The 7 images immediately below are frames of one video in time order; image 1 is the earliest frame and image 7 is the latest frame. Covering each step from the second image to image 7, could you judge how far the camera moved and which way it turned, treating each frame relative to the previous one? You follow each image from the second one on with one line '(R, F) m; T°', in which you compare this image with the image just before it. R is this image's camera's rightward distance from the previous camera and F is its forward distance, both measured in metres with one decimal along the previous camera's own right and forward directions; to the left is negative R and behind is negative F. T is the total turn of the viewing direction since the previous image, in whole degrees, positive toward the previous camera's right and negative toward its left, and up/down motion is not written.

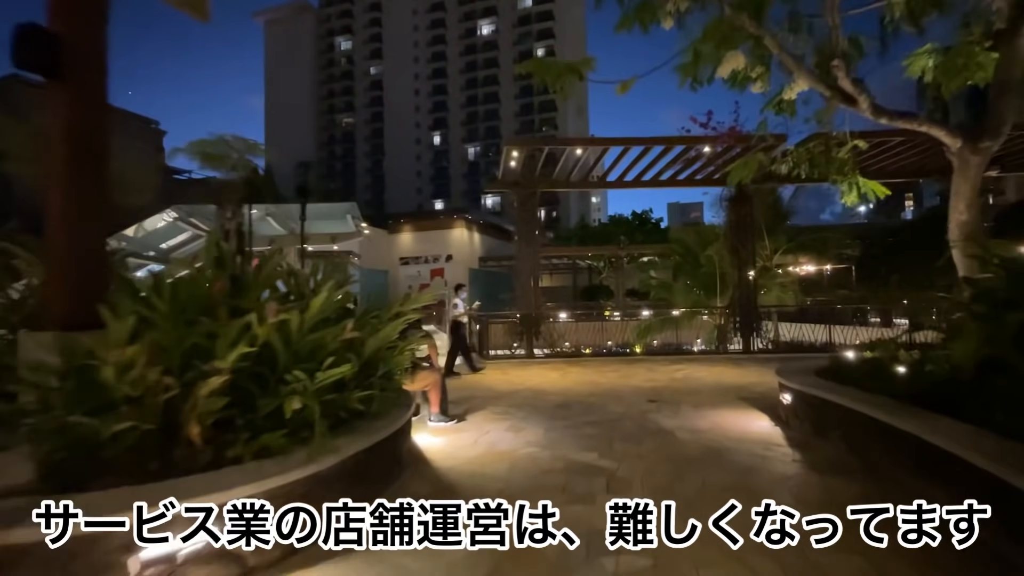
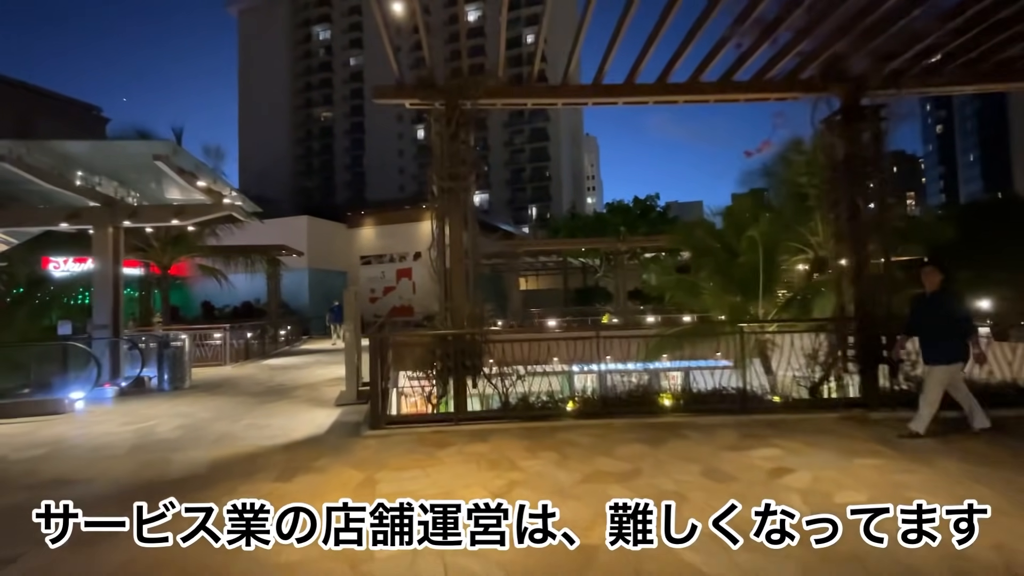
(+0.8, +6.1) m; 0°
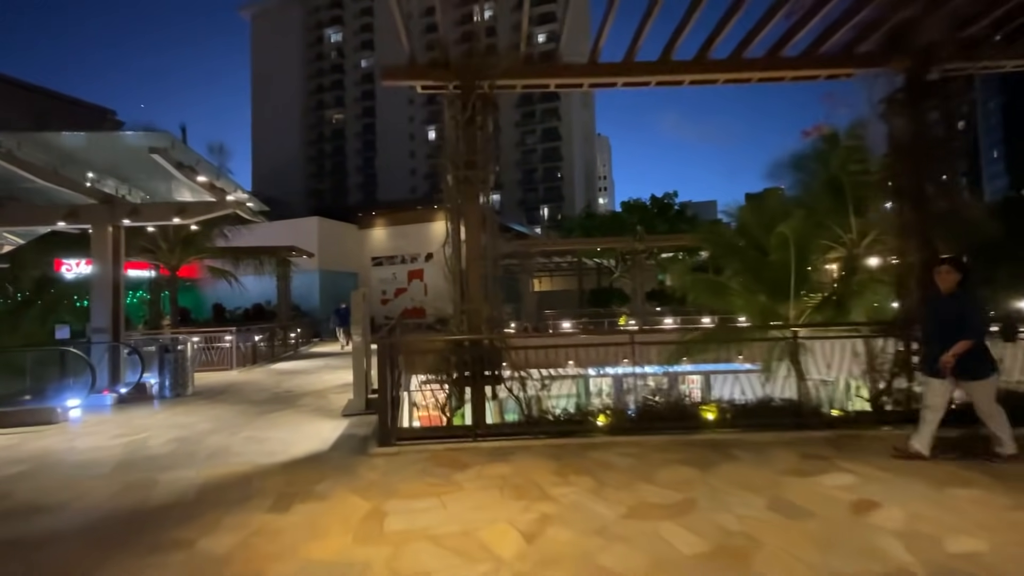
(-0.1, +0.6) m; -1°
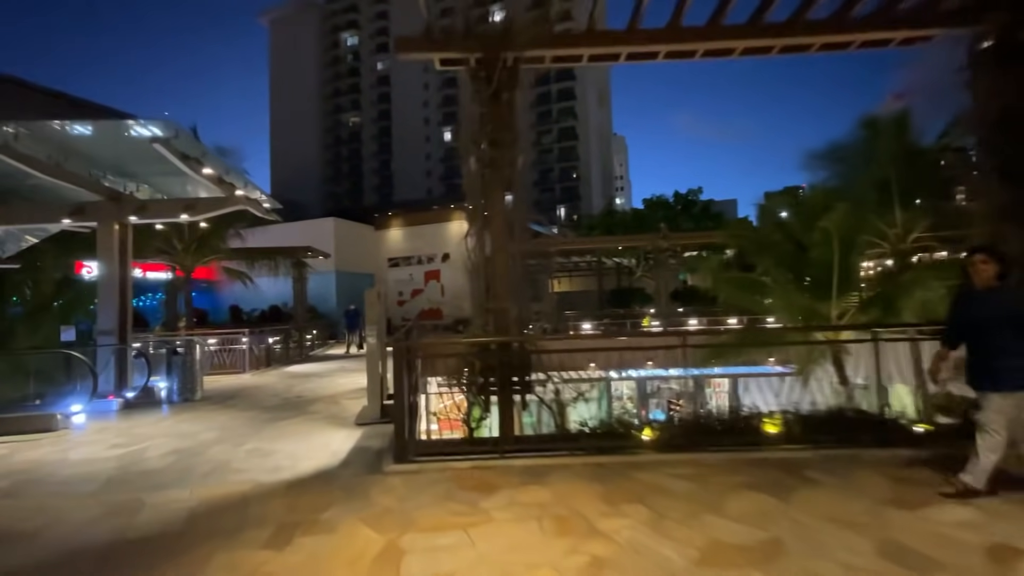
(-0.1, +0.7) m; -1°
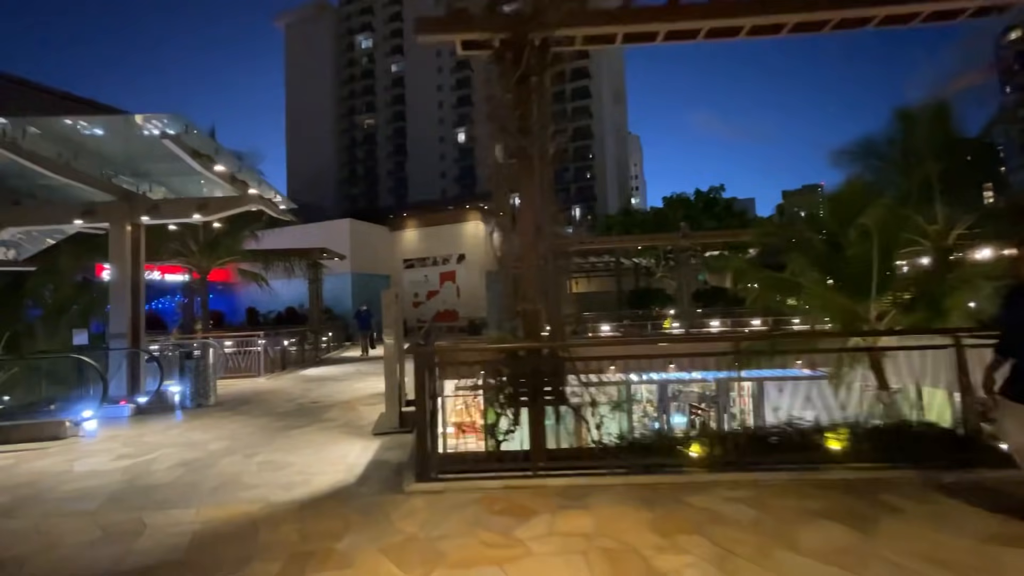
(-0.1, +0.4) m; -1°
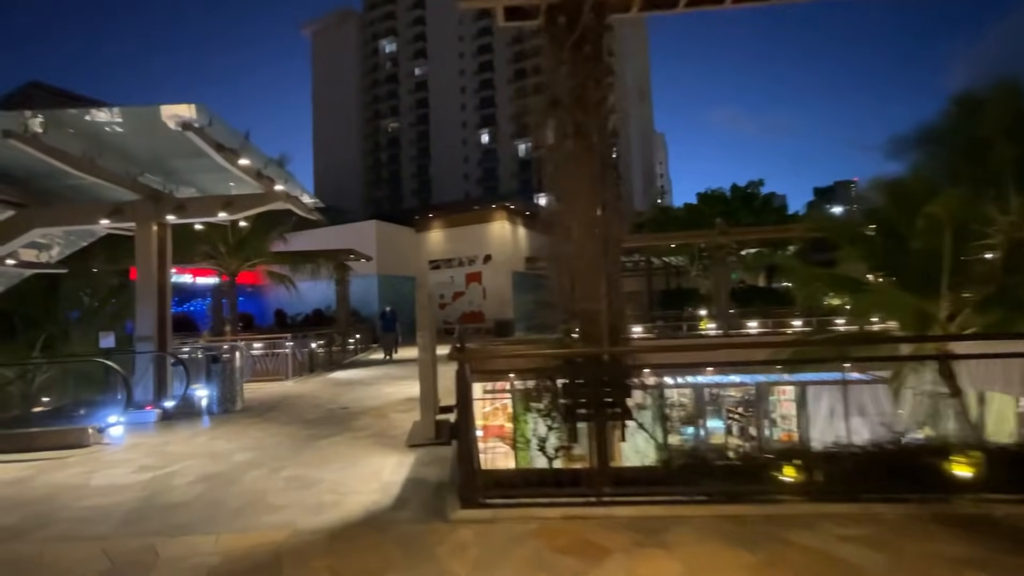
(-0.2, +0.6) m; -2°
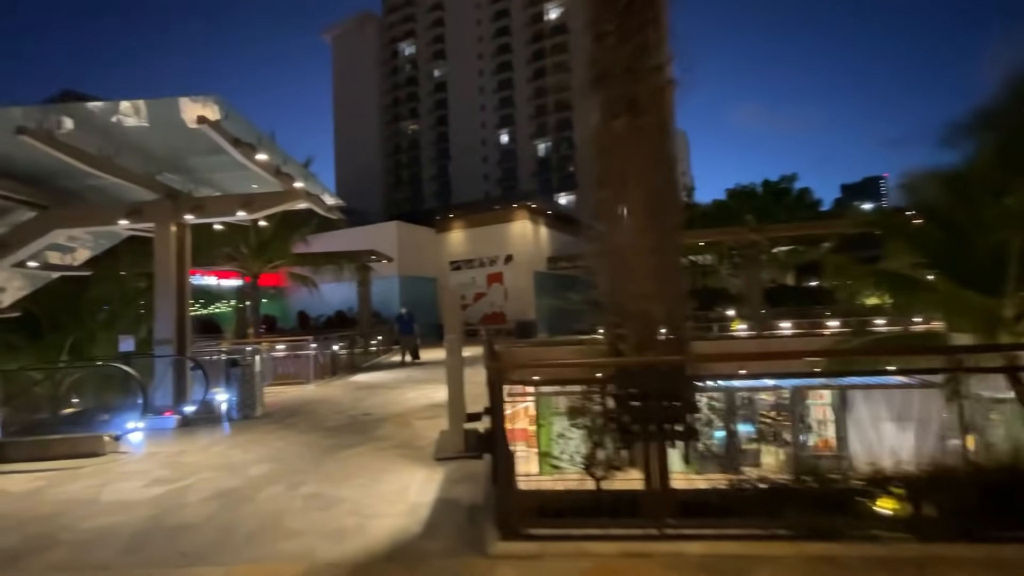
(-0.1, +0.5) m; -2°
